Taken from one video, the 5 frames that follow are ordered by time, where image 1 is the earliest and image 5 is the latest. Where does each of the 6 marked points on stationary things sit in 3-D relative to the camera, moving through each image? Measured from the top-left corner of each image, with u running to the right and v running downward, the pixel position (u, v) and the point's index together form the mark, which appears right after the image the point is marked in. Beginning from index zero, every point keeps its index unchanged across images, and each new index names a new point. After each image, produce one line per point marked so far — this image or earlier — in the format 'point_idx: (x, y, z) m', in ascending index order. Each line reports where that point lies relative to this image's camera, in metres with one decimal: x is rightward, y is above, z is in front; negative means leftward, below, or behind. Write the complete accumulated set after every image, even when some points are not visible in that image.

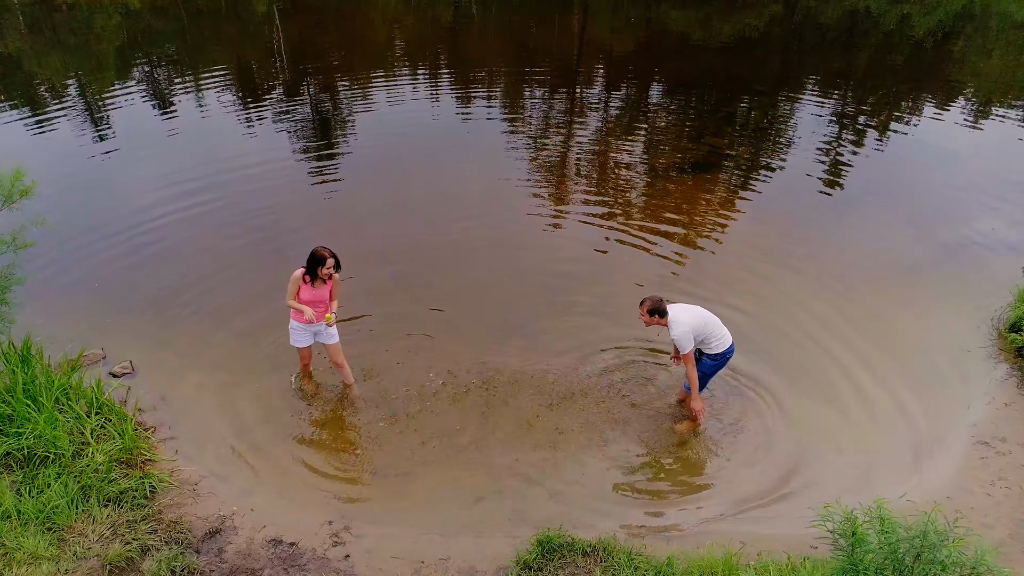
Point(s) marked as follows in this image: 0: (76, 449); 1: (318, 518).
0: (-4.0, -1.5, +5.2) m
1: (-1.7, -2.1, +5.1) m
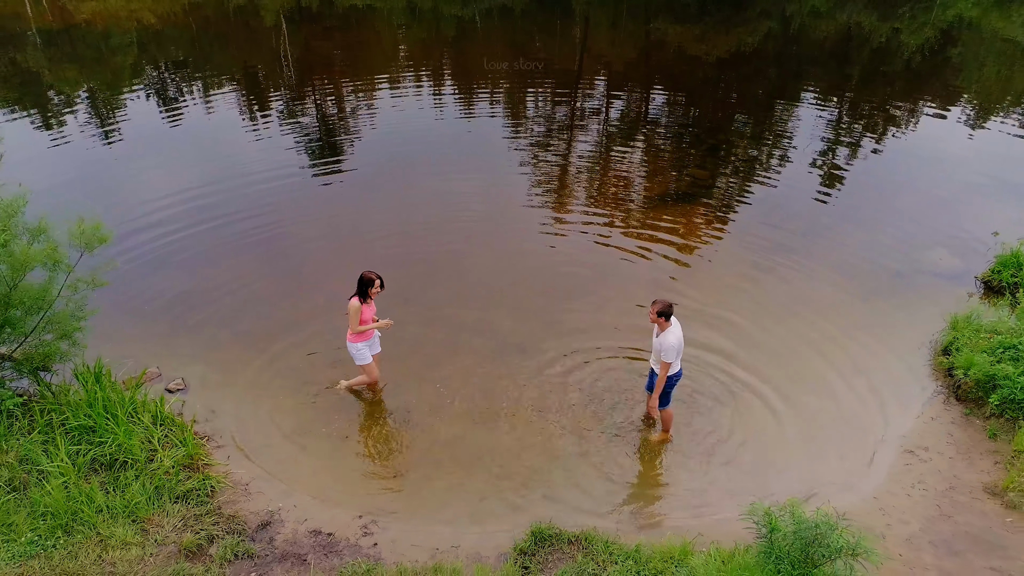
0: (-4.0, -1.8, +6.3) m
1: (-1.8, -2.4, +6.1) m
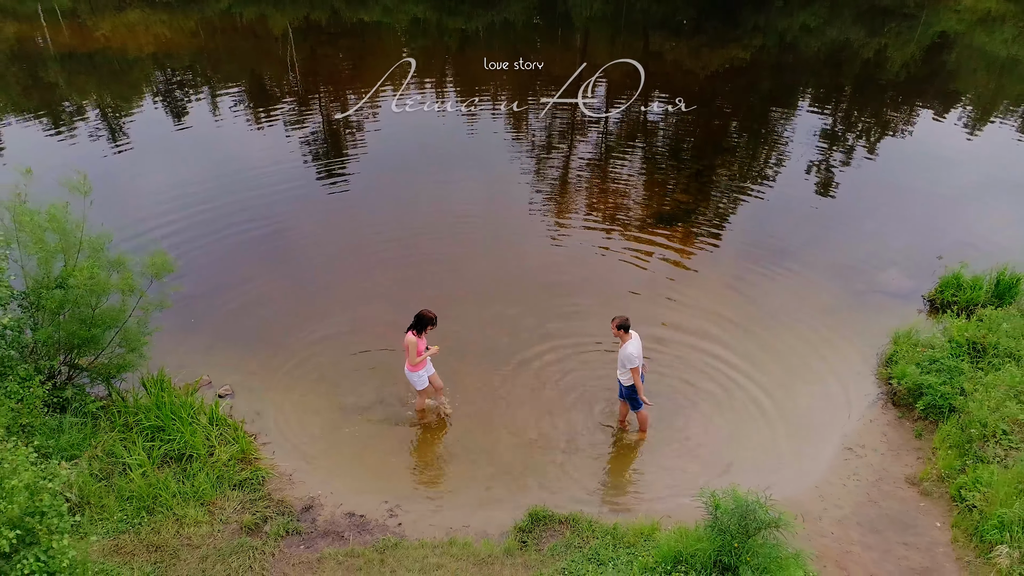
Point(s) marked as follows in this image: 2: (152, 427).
0: (-4.0, -2.1, +7.5) m
1: (-1.7, -2.7, +7.3) m
2: (-4.8, -1.9, +7.5) m
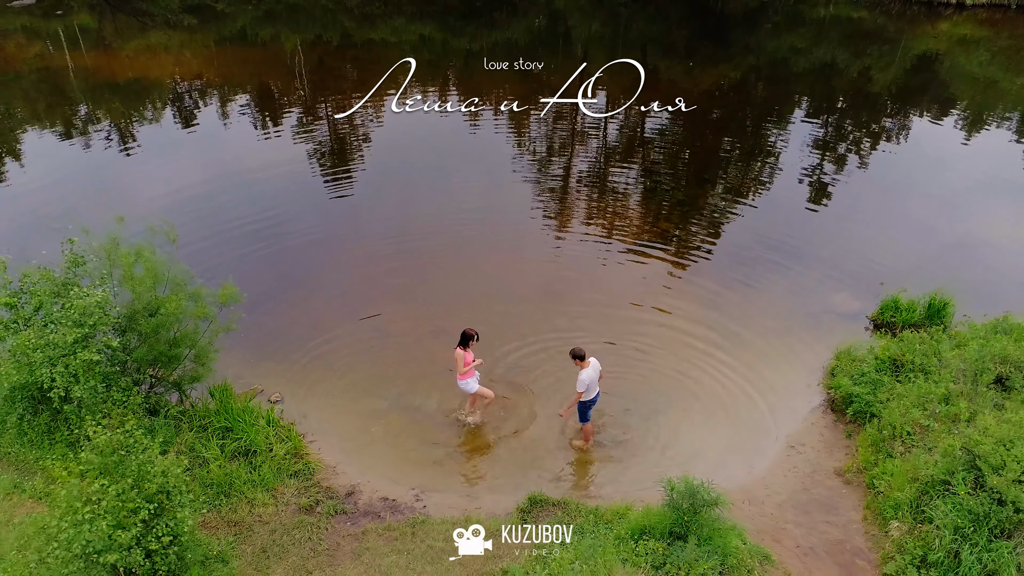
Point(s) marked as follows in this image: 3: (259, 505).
0: (-4.0, -2.6, +9.2) m
1: (-1.7, -3.2, +9.0) m
2: (-4.7, -2.3, +9.2) m
3: (-3.7, -3.2, +8.2) m
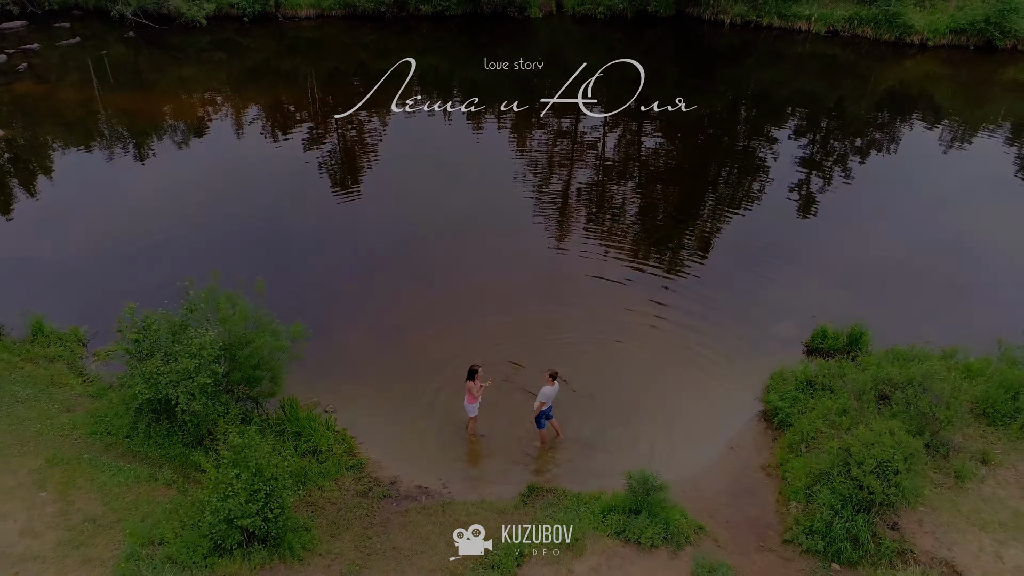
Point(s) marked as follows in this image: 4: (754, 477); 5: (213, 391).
0: (-3.9, -3.4, +12.0) m
1: (-1.6, -4.0, +11.8) m
2: (-4.7, -3.1, +12.0) m
3: (-3.6, -4.0, +11.0) m
4: (+4.8, -3.8, +11.4) m
5: (-5.9, -2.0, +11.2) m
